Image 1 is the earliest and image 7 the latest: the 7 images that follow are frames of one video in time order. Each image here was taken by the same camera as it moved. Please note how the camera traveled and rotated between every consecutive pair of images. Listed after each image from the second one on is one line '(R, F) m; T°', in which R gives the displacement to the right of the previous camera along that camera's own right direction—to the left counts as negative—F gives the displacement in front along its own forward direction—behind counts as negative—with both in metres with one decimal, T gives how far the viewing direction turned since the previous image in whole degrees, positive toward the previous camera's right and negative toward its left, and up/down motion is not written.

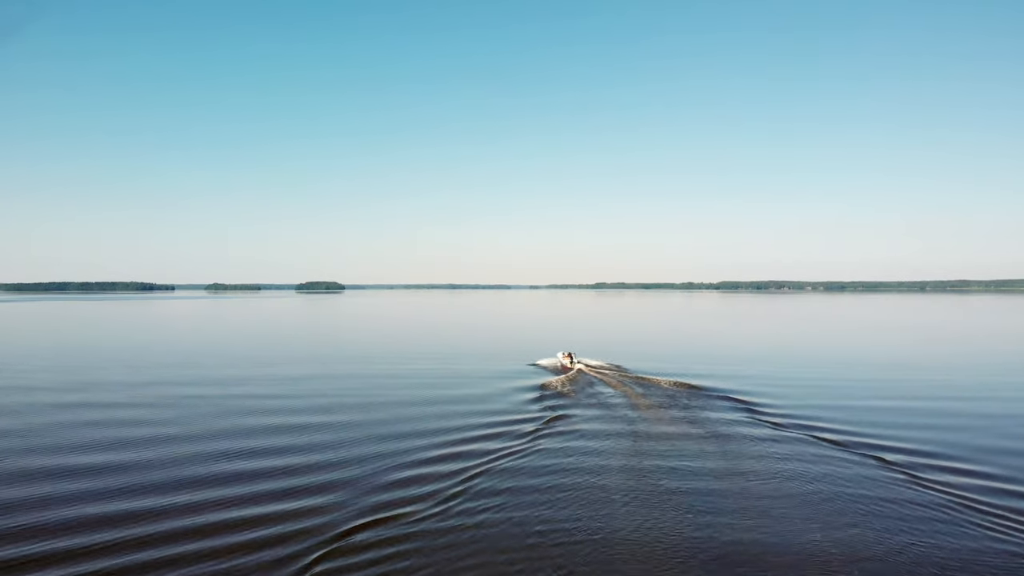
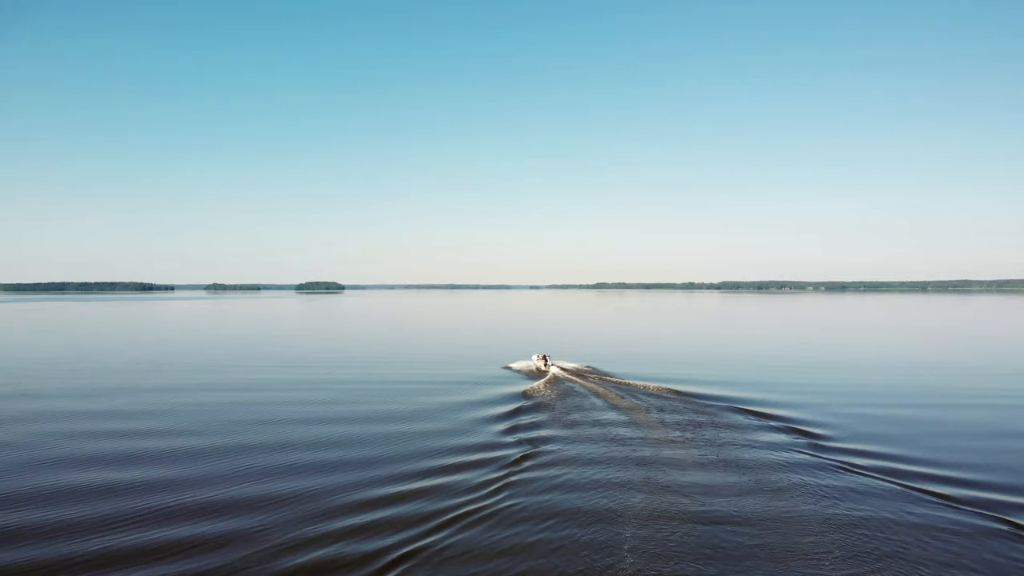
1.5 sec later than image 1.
(+2.0, -1.0) m; 0°
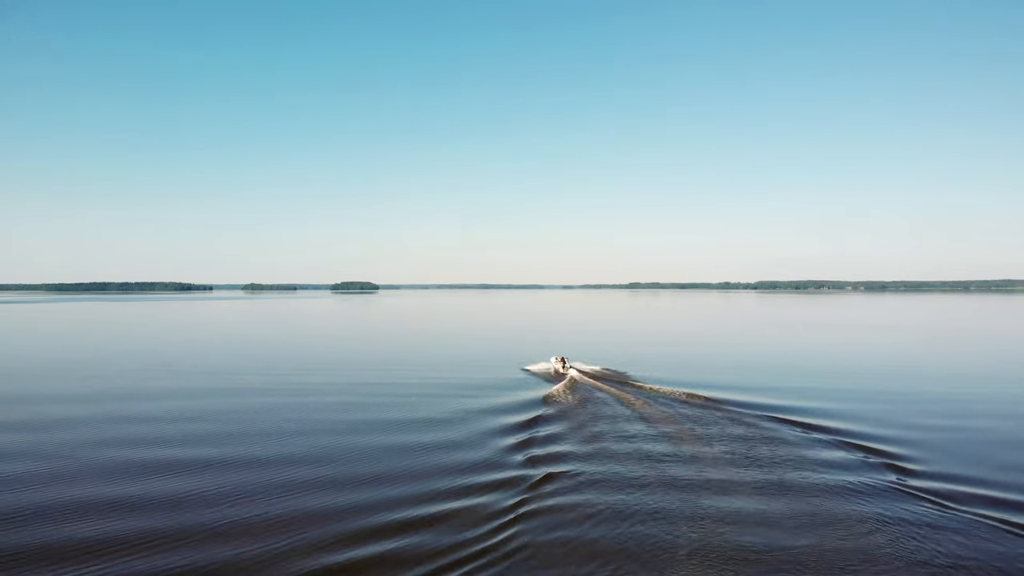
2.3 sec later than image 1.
(-1.6, +0.9) m; 0°
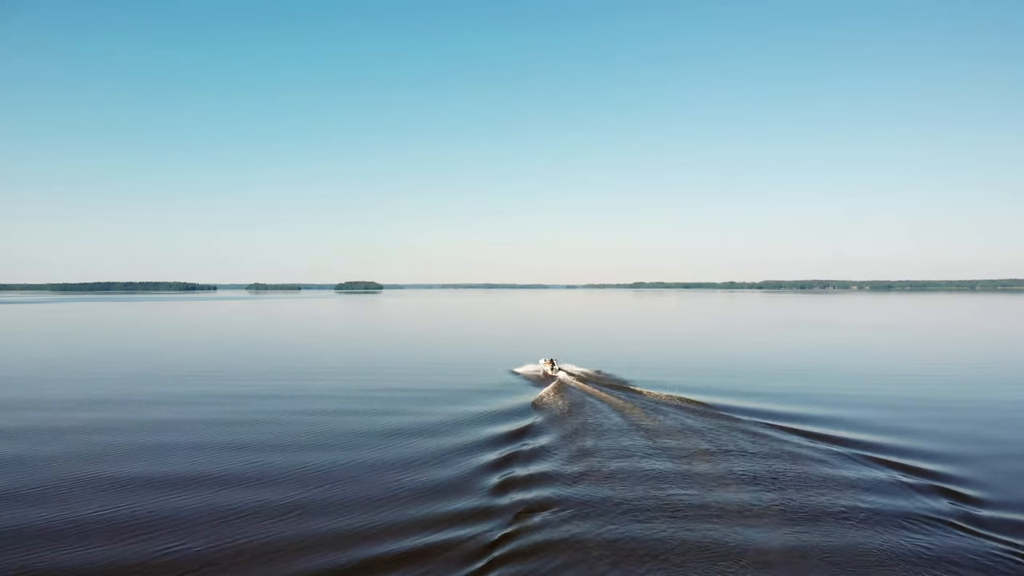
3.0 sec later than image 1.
(+1.1, +2.6) m; 0°
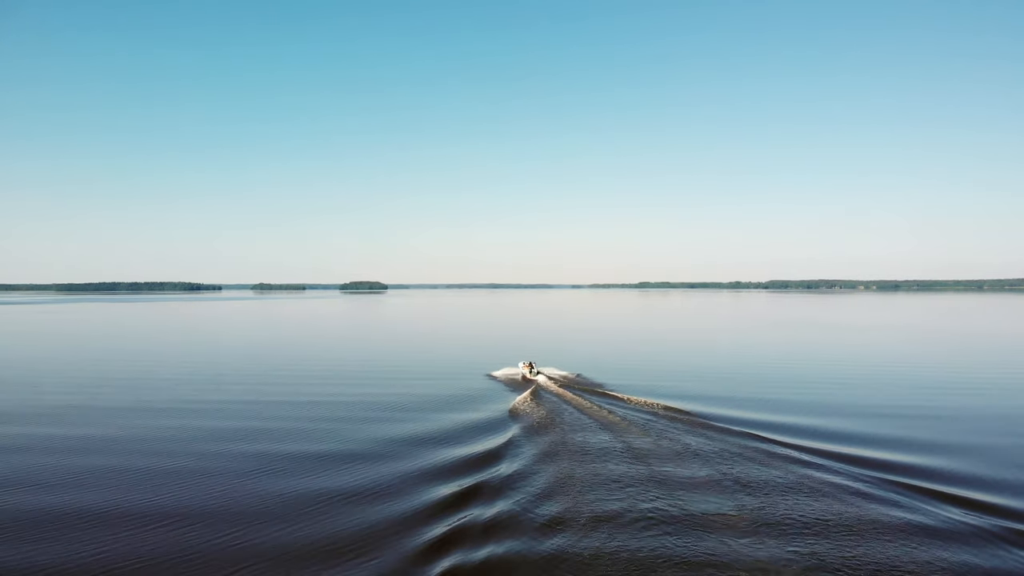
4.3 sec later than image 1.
(+1.9, -0.6) m; 0°
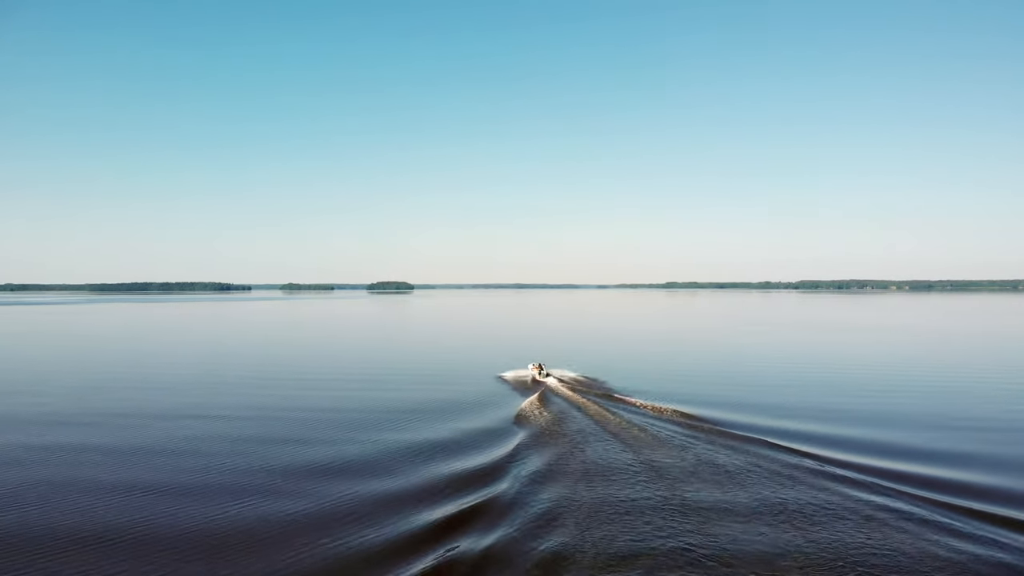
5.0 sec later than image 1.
(-0.7, +2.7) m; 0°
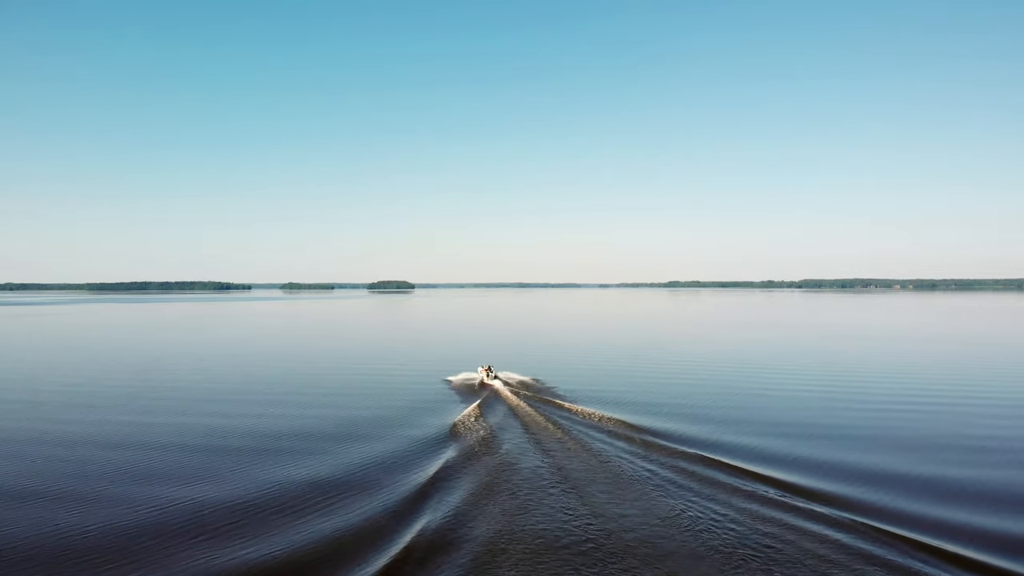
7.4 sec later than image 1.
(+4.2, +0.6) m; 0°
